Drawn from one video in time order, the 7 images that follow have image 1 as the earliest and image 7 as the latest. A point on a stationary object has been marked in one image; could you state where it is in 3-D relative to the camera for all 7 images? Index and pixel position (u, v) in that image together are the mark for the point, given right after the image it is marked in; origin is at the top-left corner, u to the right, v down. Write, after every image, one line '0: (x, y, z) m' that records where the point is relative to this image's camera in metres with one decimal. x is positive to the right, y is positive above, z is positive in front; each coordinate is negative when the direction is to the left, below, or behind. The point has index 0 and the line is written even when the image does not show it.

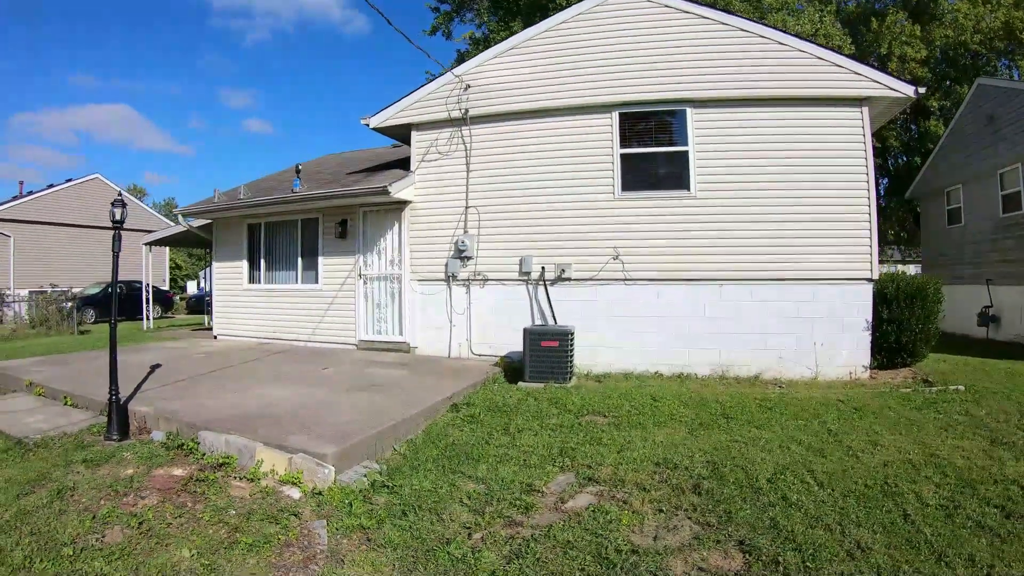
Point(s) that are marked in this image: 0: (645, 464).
0: (+1.2, -1.6, +5.1) m
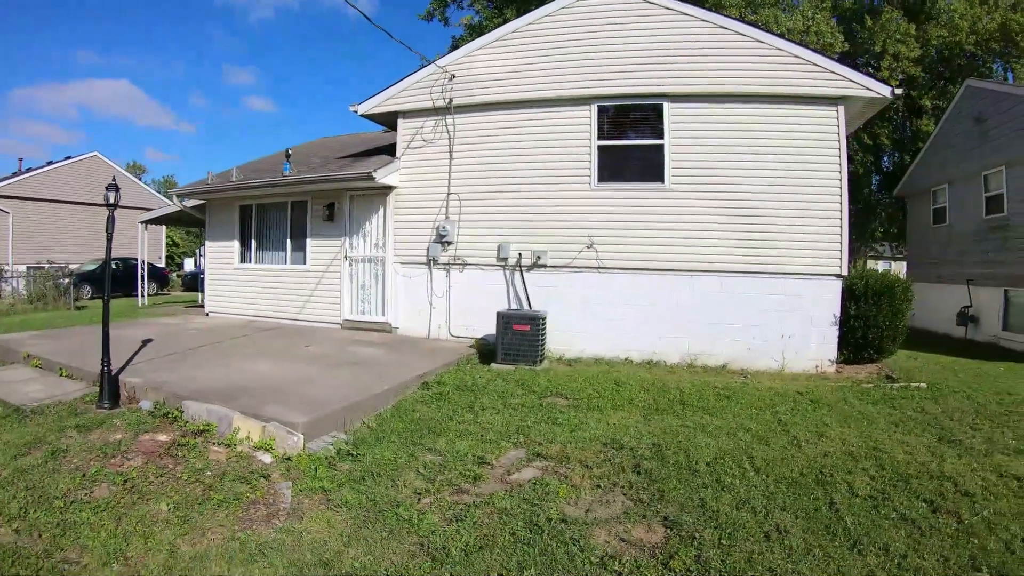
0: (+0.8, -1.5, +5.5) m
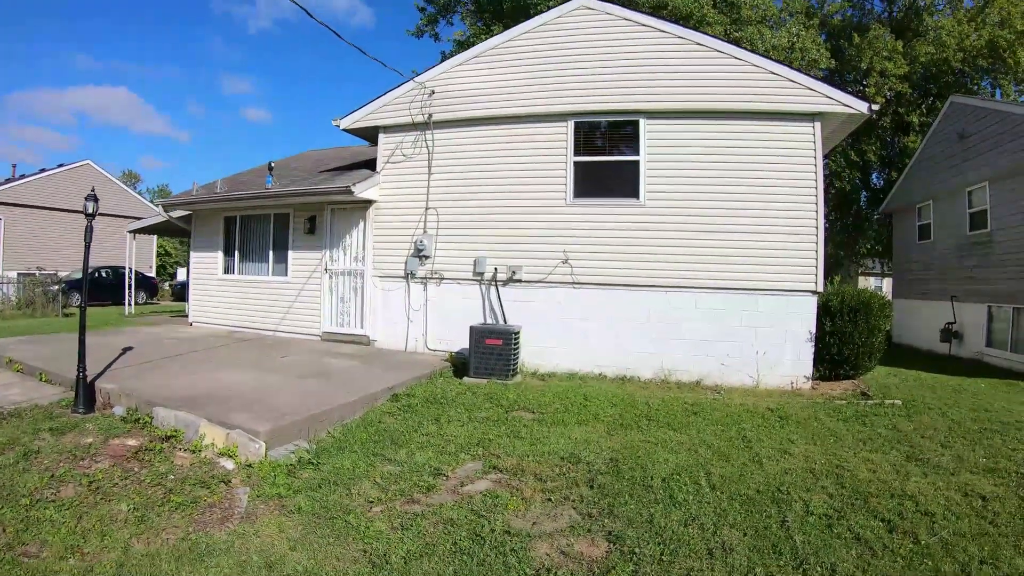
0: (+0.4, -1.6, +5.6) m
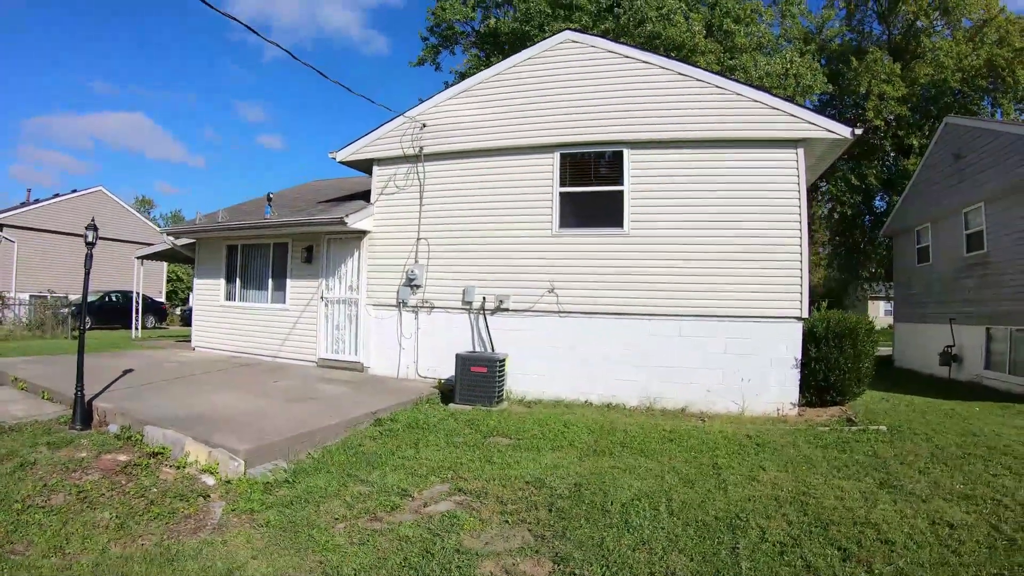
0: (0.0, -1.9, +5.7) m
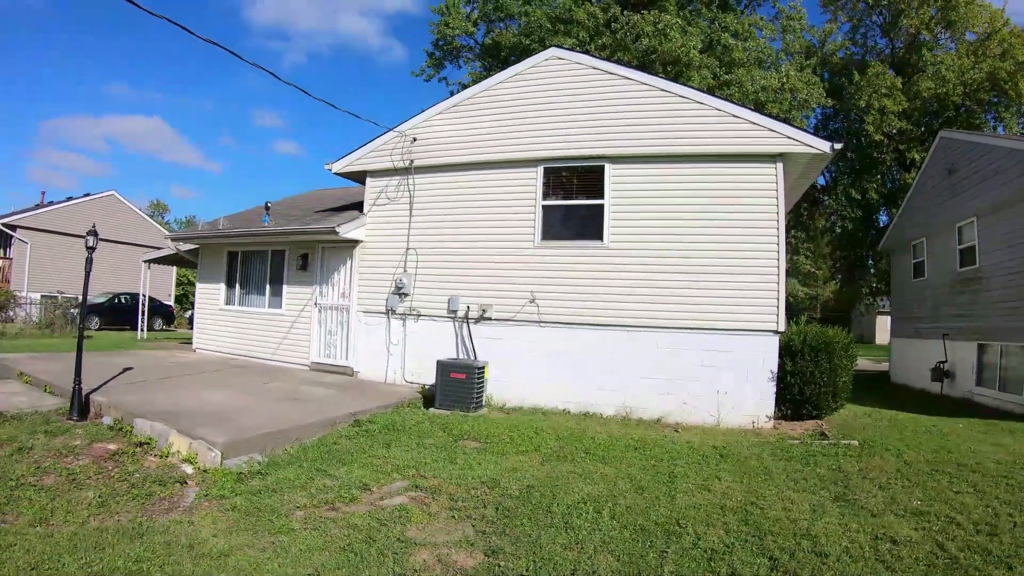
0: (-0.4, -2.0, +6.1) m
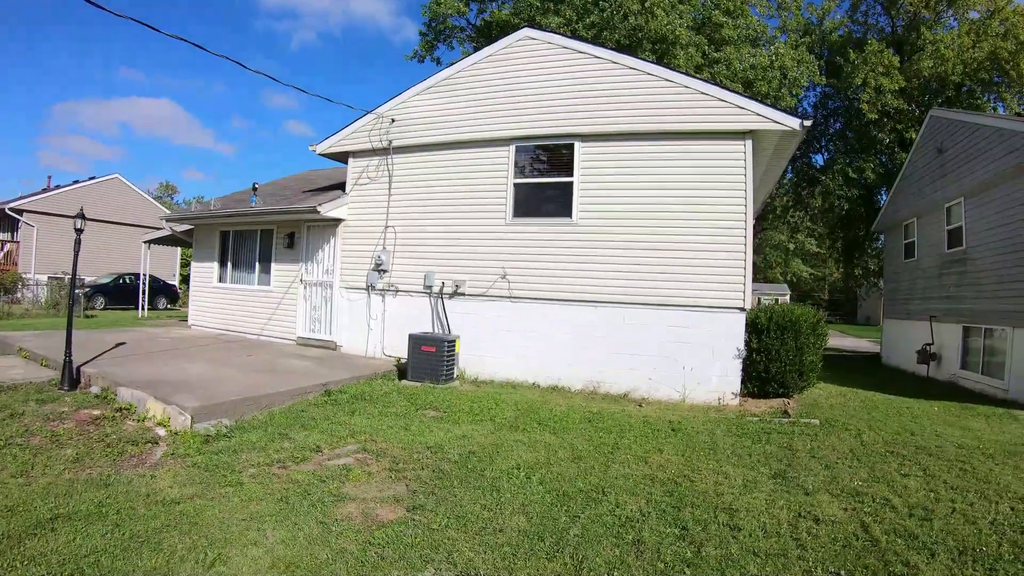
0: (-1.0, -1.7, +6.4) m
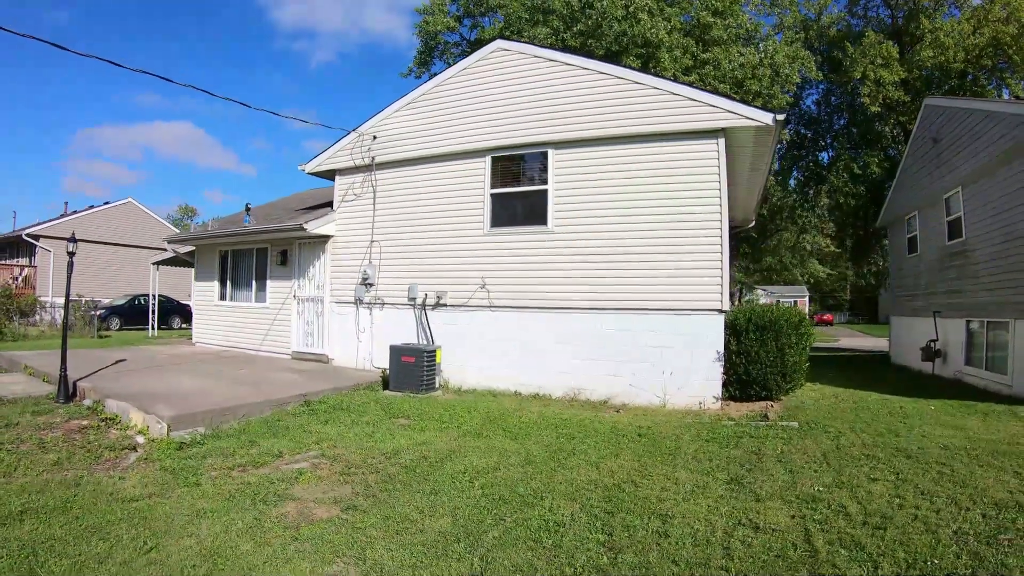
0: (-1.5, -1.9, +6.5) m
